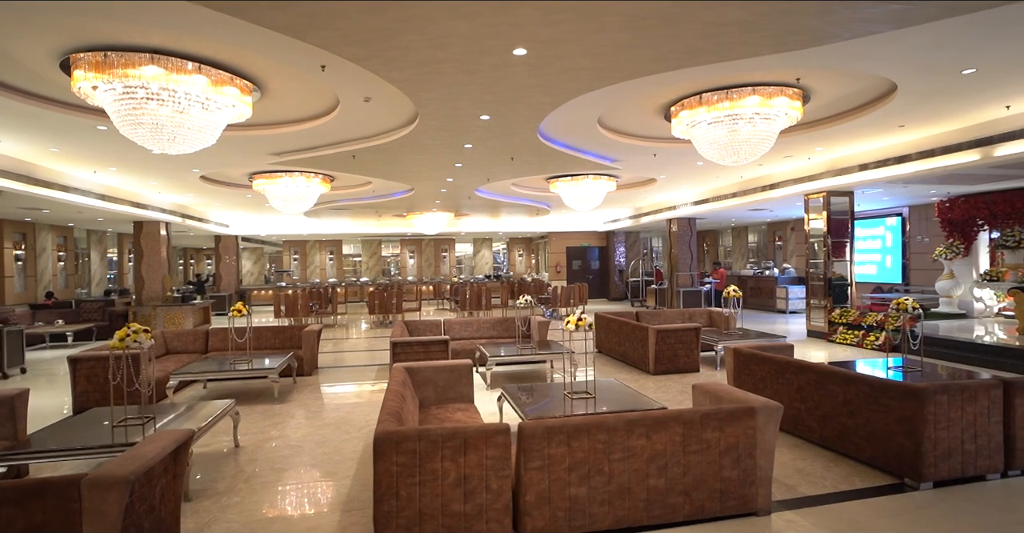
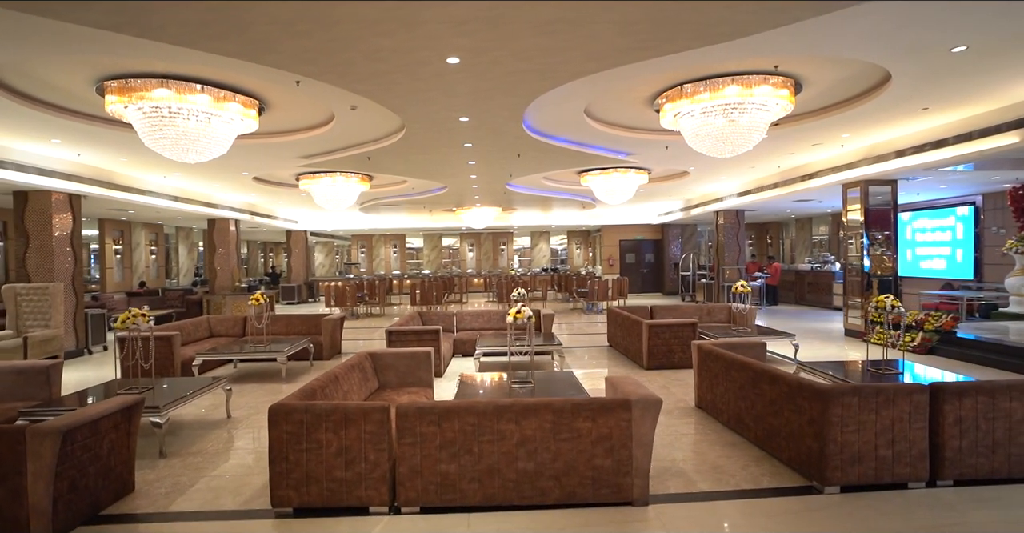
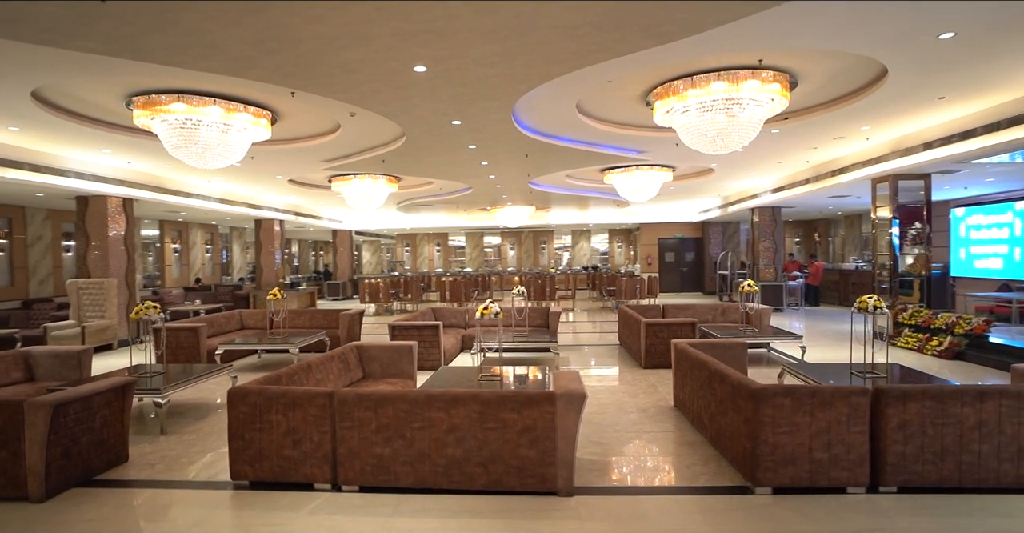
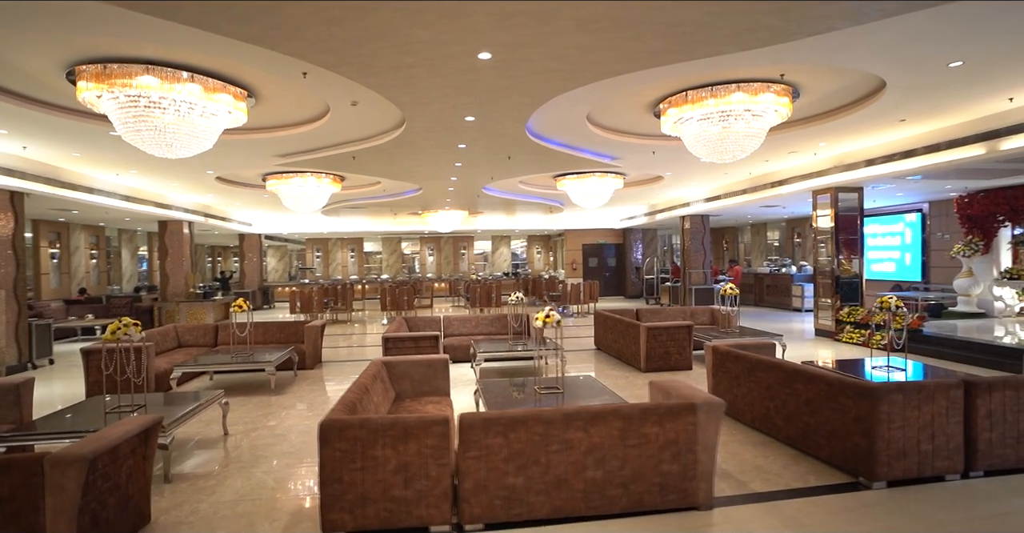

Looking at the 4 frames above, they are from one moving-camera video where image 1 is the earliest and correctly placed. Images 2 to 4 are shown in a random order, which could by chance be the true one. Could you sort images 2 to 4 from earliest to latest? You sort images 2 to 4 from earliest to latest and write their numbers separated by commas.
4, 2, 3
